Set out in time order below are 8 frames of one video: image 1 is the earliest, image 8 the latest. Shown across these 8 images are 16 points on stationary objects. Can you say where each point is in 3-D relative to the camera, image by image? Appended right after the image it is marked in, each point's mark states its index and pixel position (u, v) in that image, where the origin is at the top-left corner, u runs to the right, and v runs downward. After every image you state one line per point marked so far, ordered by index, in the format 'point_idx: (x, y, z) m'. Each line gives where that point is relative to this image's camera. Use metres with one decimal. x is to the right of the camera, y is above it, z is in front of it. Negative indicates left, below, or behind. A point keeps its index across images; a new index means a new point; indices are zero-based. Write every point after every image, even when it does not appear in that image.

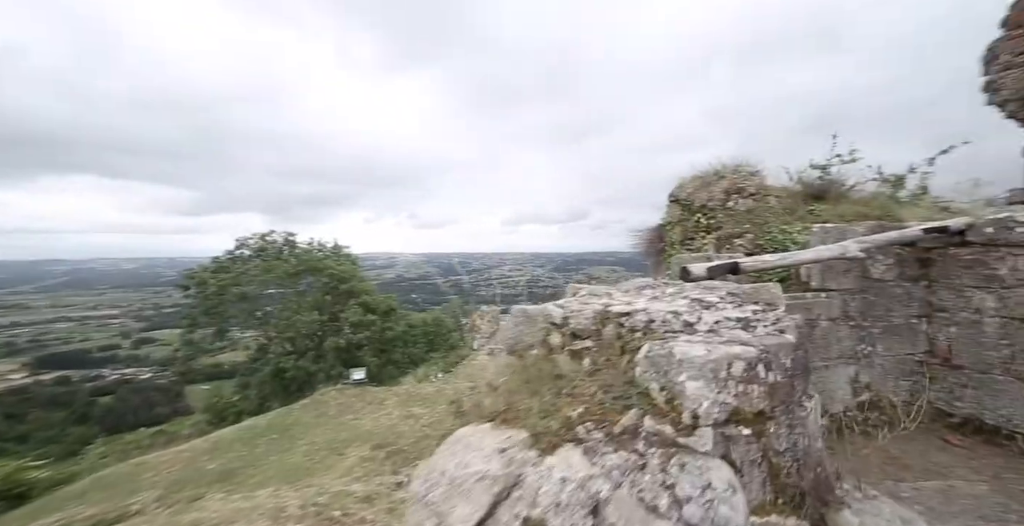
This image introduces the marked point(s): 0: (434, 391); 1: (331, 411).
0: (-2.1, -3.5, +9.5) m
1: (-4.5, -3.6, +8.7) m
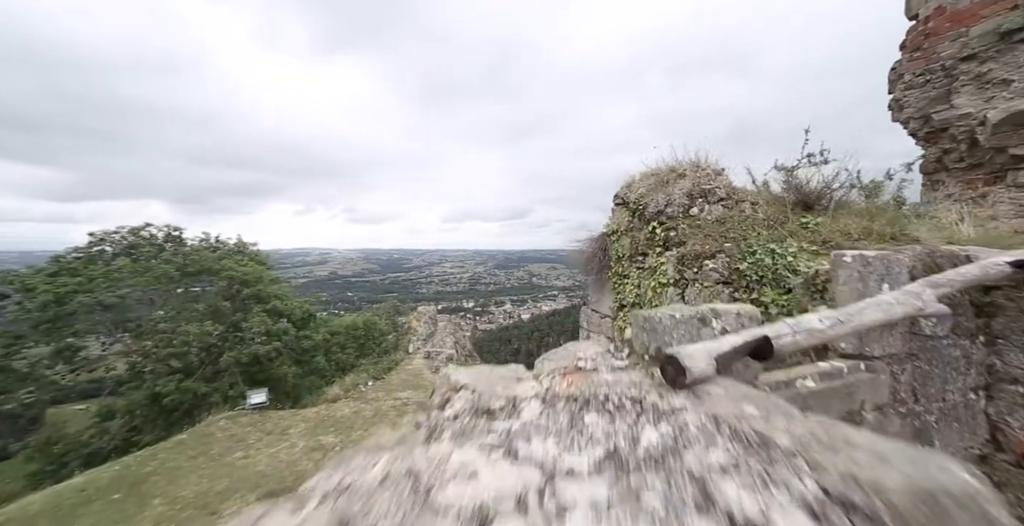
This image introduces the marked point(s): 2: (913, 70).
0: (-3.7, -3.5, +8.3) m
1: (-6.0, -3.7, +7.1) m
2: (+5.2, +2.5, +4.6) m
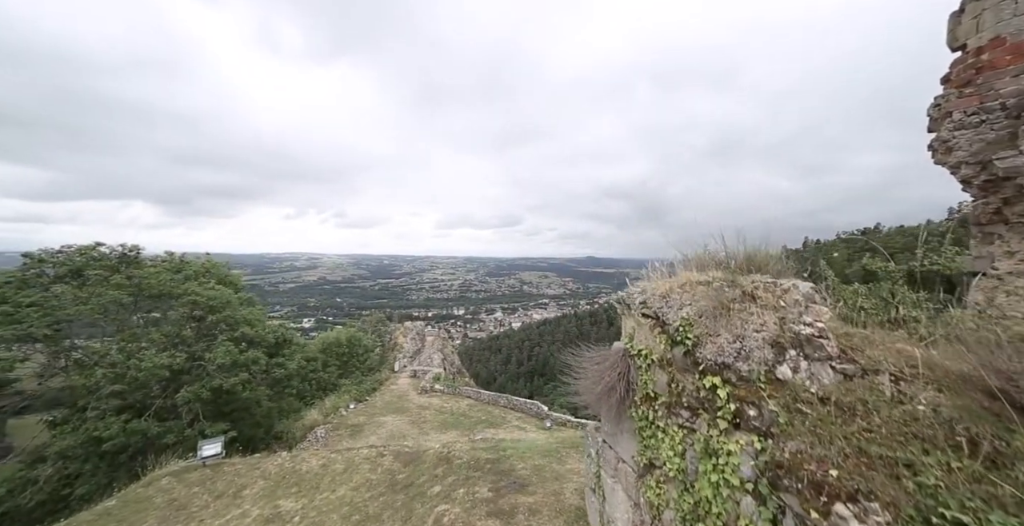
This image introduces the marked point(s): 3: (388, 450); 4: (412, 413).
0: (-4.0, -4.3, +7.3) m
1: (-6.2, -4.4, +6.1) m
2: (+5.1, +1.8, +4.0) m
3: (-2.7, -4.2, +7.9) m
4: (-3.6, -5.4, +12.8) m
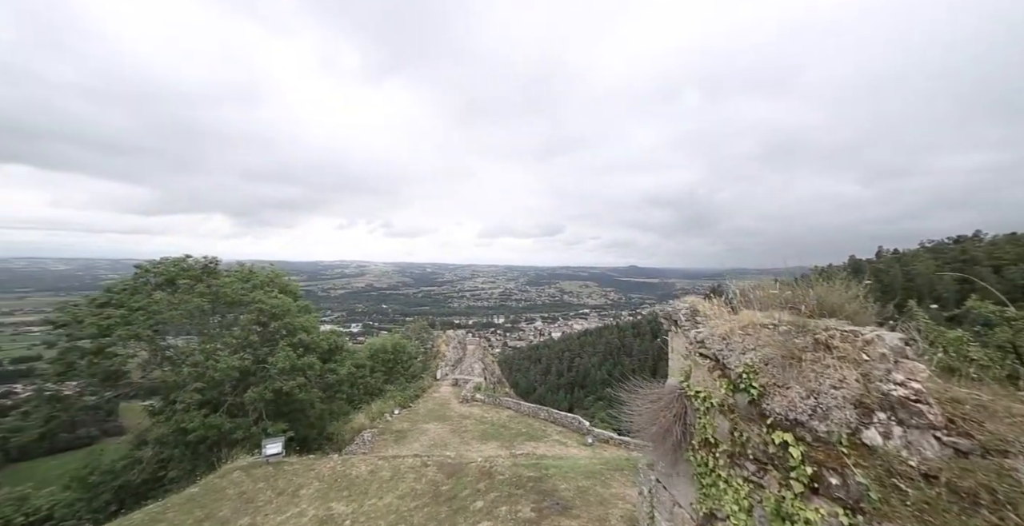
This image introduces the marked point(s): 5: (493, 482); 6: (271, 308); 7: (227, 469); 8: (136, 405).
0: (-3.1, -4.6, +7.6) m
1: (-5.4, -4.6, +6.6) m
2: (+5.6, +1.5, +3.5) m
3: (-1.8, -4.5, +8.1) m
4: (-2.1, -5.8, +13.0) m
5: (-0.4, -4.1, +6.7) m
6: (-8.1, -1.5, +11.9) m
7: (-6.5, -4.7, +8.1) m
8: (-11.6, -4.3, +10.9) m
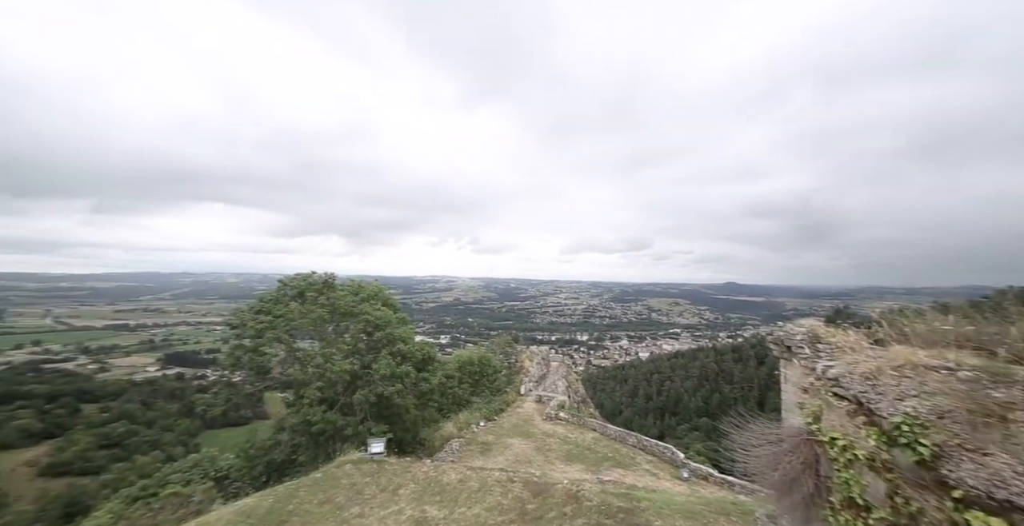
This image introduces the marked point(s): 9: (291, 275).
0: (-1.3, -4.9, +8.0) m
1: (-3.7, -5.0, +7.5) m
2: (+6.3, +1.4, +2.2) m
3: (+0.1, -4.9, +8.1) m
4: (+0.9, -6.4, +12.9) m
5: (+1.2, -4.5, +6.5) m
6: (-5.1, -2.1, +13.3) m
7: (-4.4, -5.2, +9.2) m
8: (-8.8, -4.9, +13.1) m
9: (-9.3, -0.5, +14.9) m
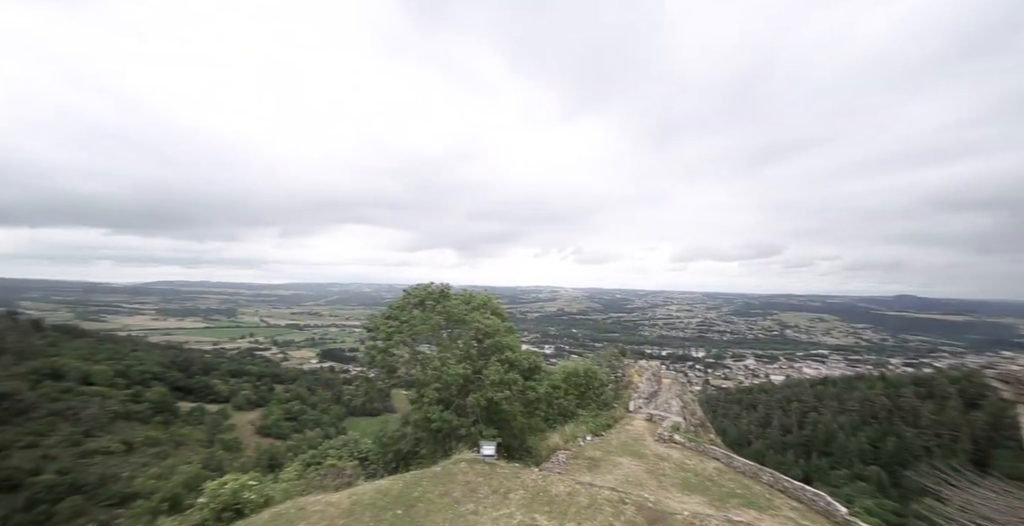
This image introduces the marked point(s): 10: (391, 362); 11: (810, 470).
0: (+1.2, -5.2, +7.9) m
1: (-1.3, -5.3, +8.1) m
2: (+6.8, +1.4, +0.4) m
3: (+2.5, -5.1, +7.6) m
4: (+4.7, -6.7, +12.0) m
5: (+3.2, -4.6, +5.7) m
6: (-1.0, -2.6, +14.2) m
7: (-1.5, -5.5, +9.9) m
8: (-4.6, -5.4, +14.9) m
9: (-4.6, -1.1, +16.9) m
10: (-4.6, -3.8, +13.6) m
11: (+15.7, -11.0, +18.5) m
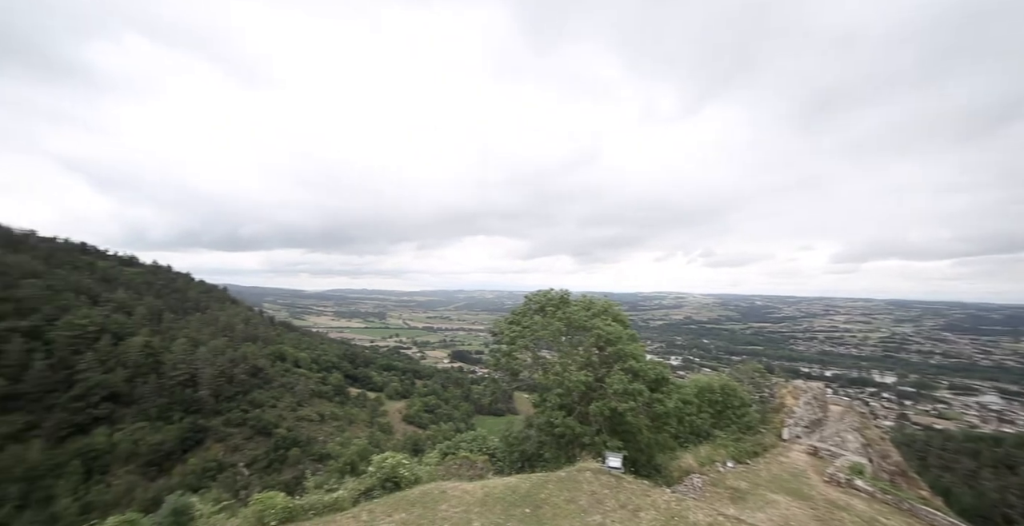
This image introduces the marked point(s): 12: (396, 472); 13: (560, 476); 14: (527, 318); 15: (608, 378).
0: (+3.9, -5.2, +7.0) m
1: (+1.6, -5.4, +8.1) m
2: (+6.7, +1.7, -1.6) m
3: (+5.1, -5.1, +6.4) m
4: (+8.5, -6.7, +9.8) m
5: (+5.1, -4.6, +4.4) m
6: (+3.7, -2.8, +13.8) m
7: (+1.9, -5.7, +9.8) m
8: (+0.6, -5.8, +15.5) m
9: (+1.0, -1.4, +17.5) m
10: (+0.1, -4.1, +14.3) m
11: (+21.1, -10.7, +12.5) m
12: (-3.0, -5.4, +9.2) m
13: (+1.2, -5.6, +9.3) m
14: (+0.6, -2.5, +16.0) m
15: (+3.5, -4.2, +13.1) m
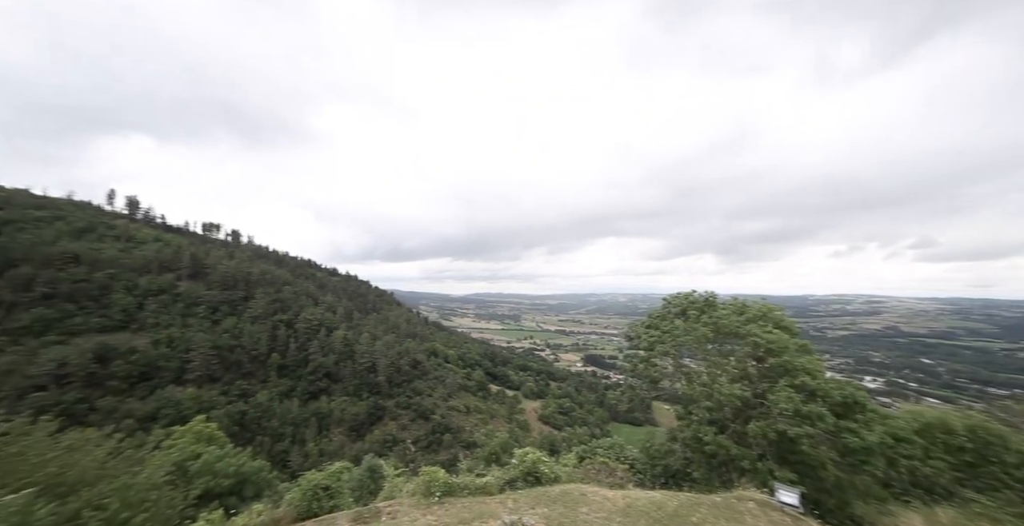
0: (+6.3, -5.1, +5.2) m
1: (+4.6, -5.3, +7.0) m
2: (+5.7, +2.0, -3.8) m
3: (+7.2, -4.9, +4.2) m
4: (+11.7, -6.4, +6.2) m
5: (+6.5, -4.4, +2.4) m
6: (+8.4, -2.6, +11.7) m
7: (+5.5, -5.6, +8.5) m
8: (+6.2, -5.8, +14.3) m
9: (+7.2, -1.4, +16.1) m
10: (+5.3, -4.2, +13.4) m
11: (+24.6, -9.9, +4.2) m
12: (+0.7, -5.5, +9.7) m
13: (+4.7, -5.5, +8.2) m
14: (+6.4, -2.5, +14.8) m
15: (+8.1, -4.1, +11.0) m
